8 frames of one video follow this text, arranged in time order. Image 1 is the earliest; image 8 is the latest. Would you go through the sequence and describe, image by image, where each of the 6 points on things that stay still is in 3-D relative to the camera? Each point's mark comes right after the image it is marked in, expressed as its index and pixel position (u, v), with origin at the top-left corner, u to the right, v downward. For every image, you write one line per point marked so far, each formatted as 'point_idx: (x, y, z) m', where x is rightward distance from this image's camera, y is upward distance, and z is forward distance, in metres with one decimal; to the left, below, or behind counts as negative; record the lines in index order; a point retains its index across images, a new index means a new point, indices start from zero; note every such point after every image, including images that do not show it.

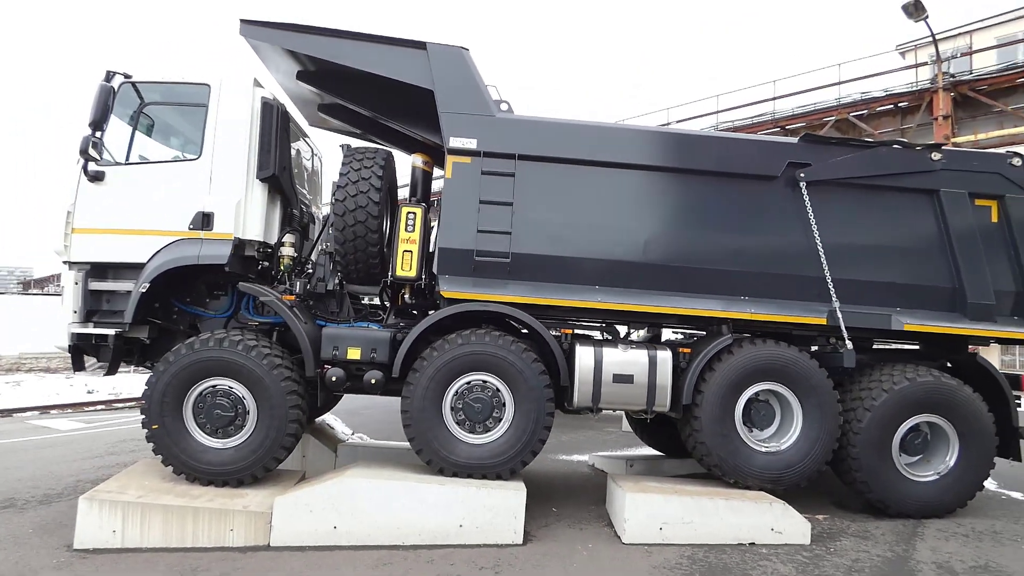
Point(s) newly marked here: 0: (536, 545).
0: (+0.2, -1.8, +4.1) m
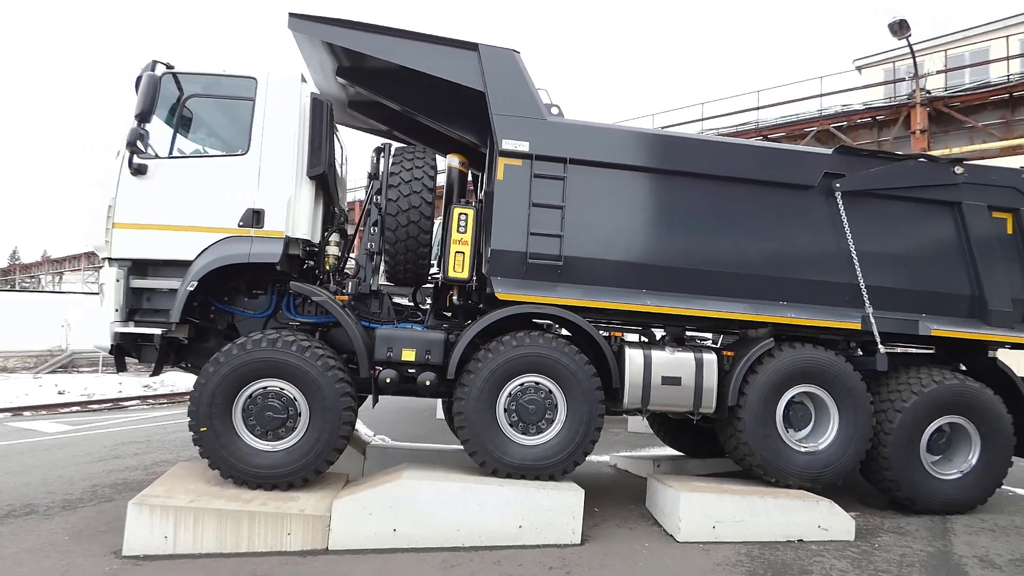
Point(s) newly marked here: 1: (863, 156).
0: (+0.6, -1.8, +4.2) m
1: (+3.0, +1.1, +5.0) m
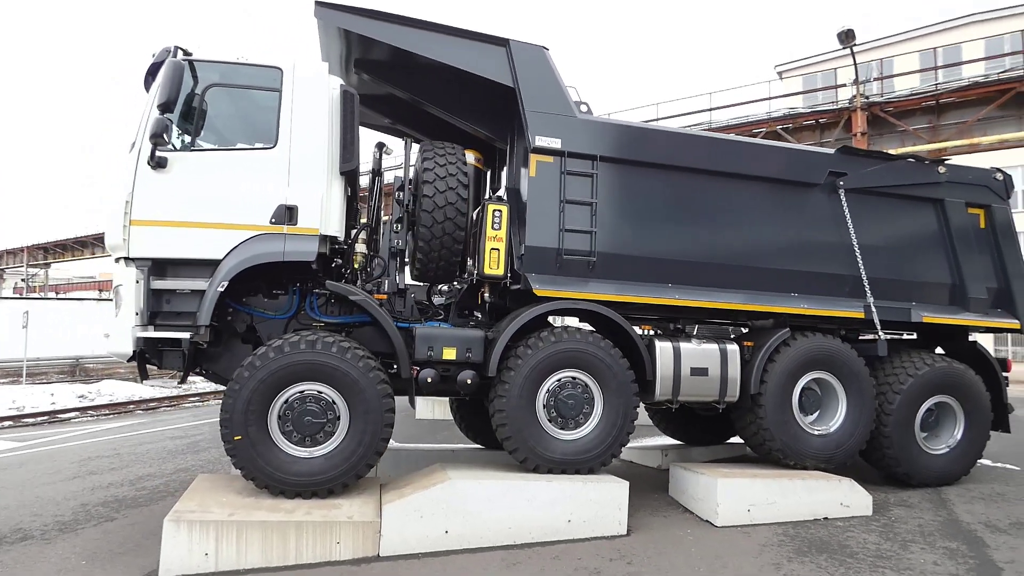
0: (+0.9, -1.8, +4.2) m
1: (+3.2, +1.2, +5.4) m
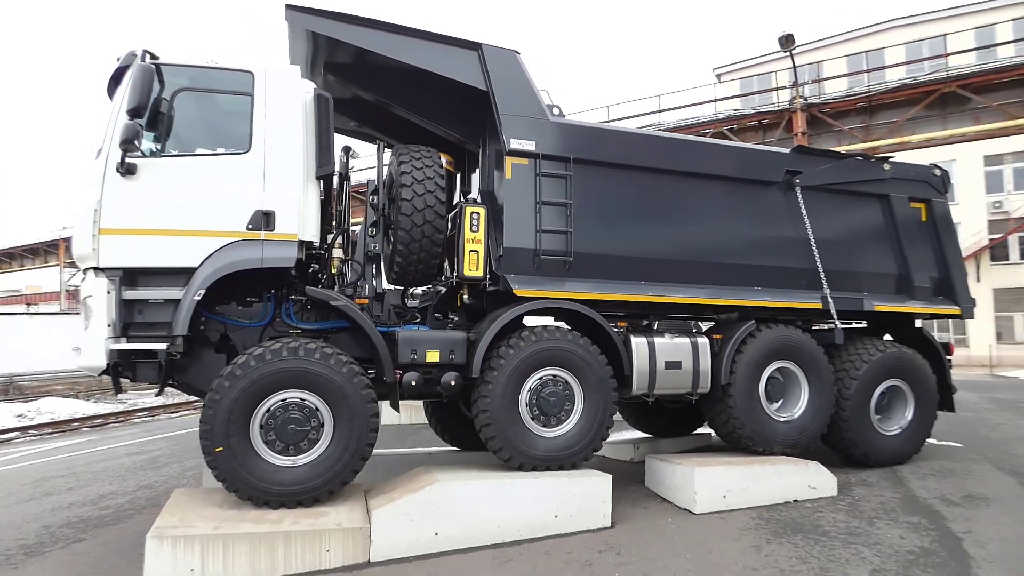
0: (+0.8, -1.7, +4.4) m
1: (+2.9, +1.3, +5.7) m
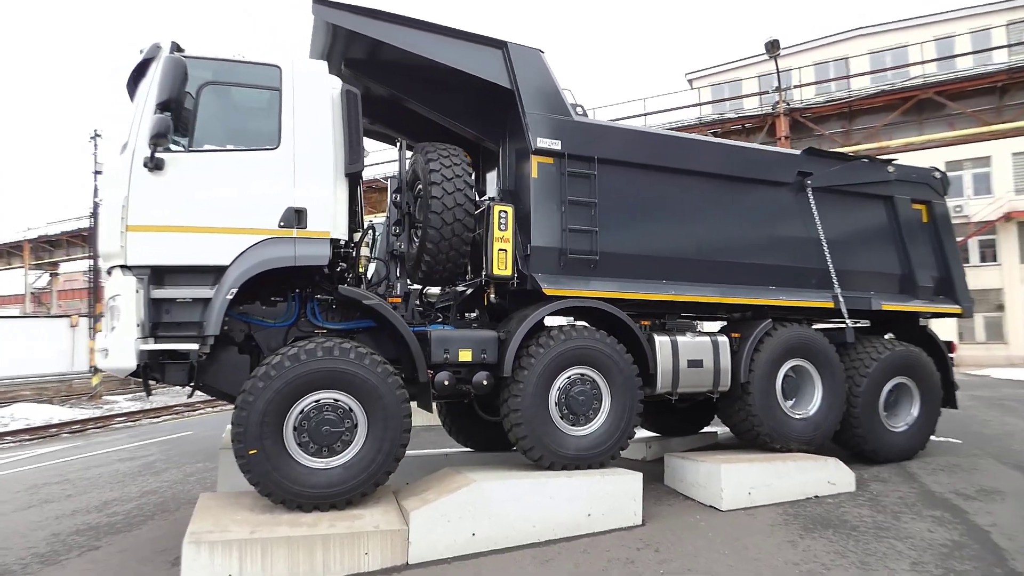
0: (+1.1, -1.7, +4.4) m
1: (+3.1, +1.3, +5.8) m
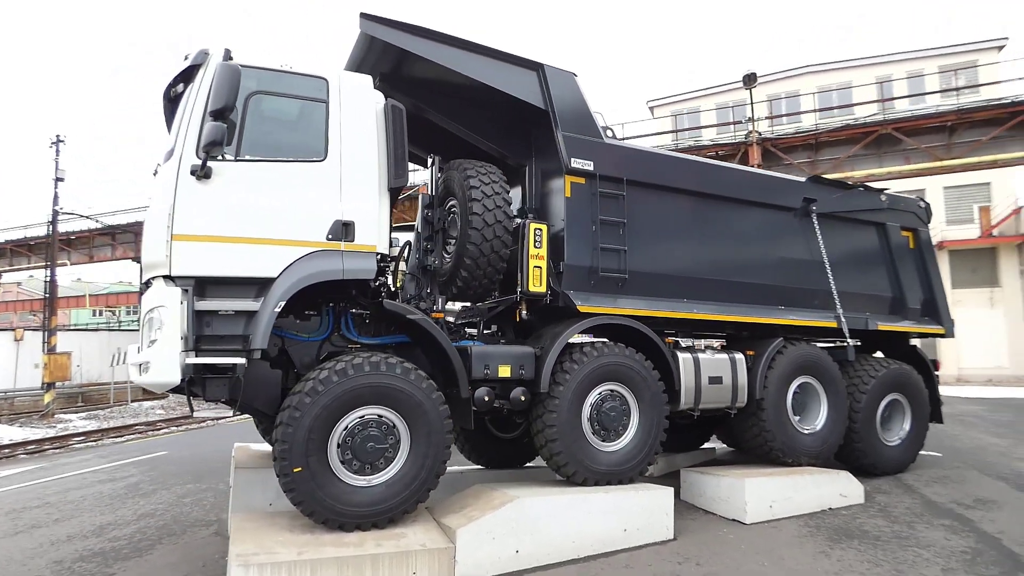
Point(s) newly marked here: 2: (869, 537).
0: (+1.3, -1.9, +4.5) m
1: (+3.2, +1.1, +6.1) m
2: (+2.6, -1.8, +4.3) m
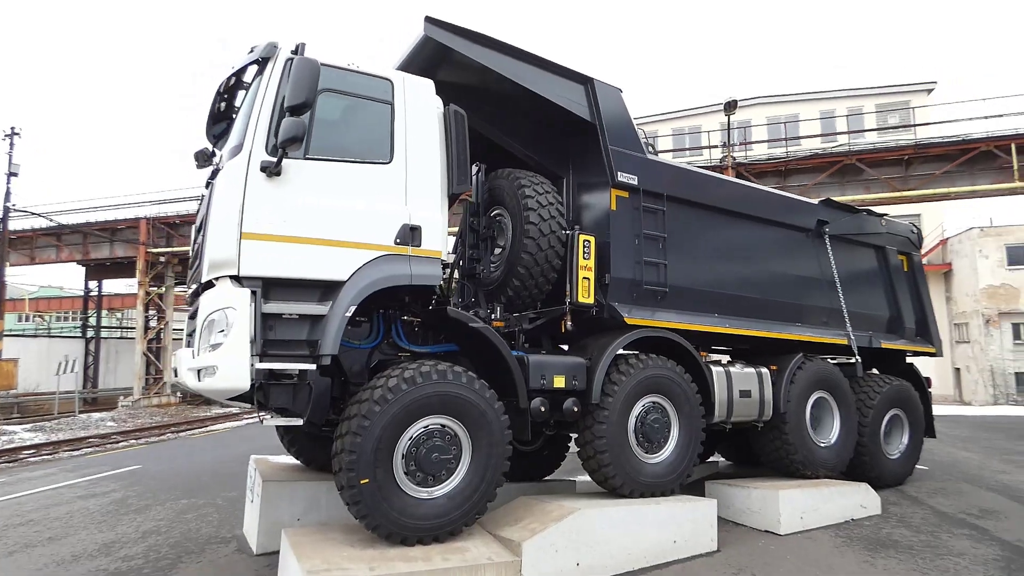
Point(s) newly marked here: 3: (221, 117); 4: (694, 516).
0: (+1.6, -2.0, +4.5) m
1: (+3.5, +0.9, +6.4) m
2: (+3.0, -2.0, +4.5) m
3: (-2.3, +1.3, +4.6) m
4: (+1.4, -1.7, +4.4) m
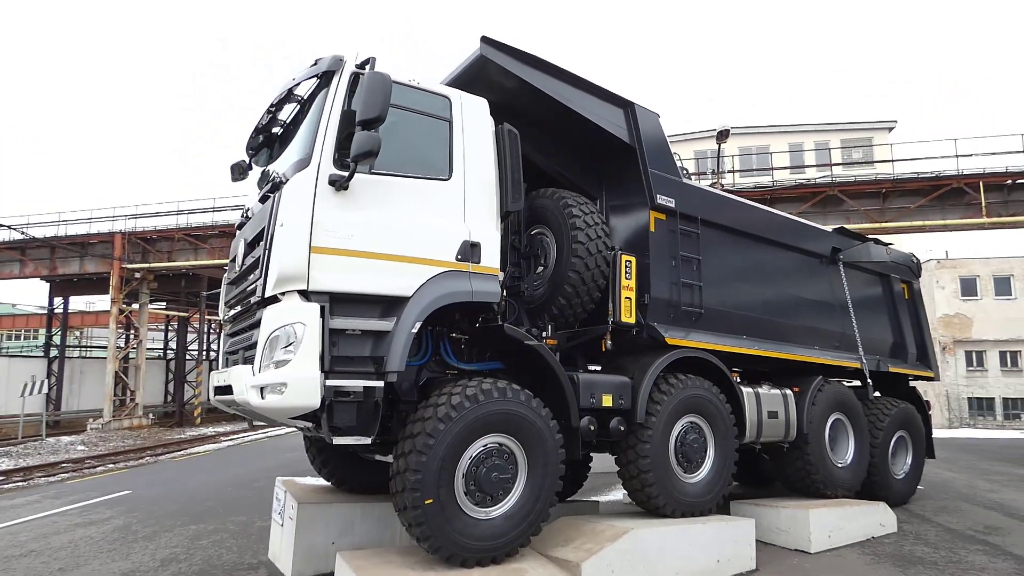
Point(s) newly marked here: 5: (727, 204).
0: (+2.0, -2.2, +4.6) m
1: (+3.7, +0.6, +6.7) m
2: (+3.3, -2.1, +4.6) m
3: (-1.9, +1.2, +4.5) m
4: (+1.7, -1.9, +4.4) m
5: (+2.0, +0.8, +5.5) m
